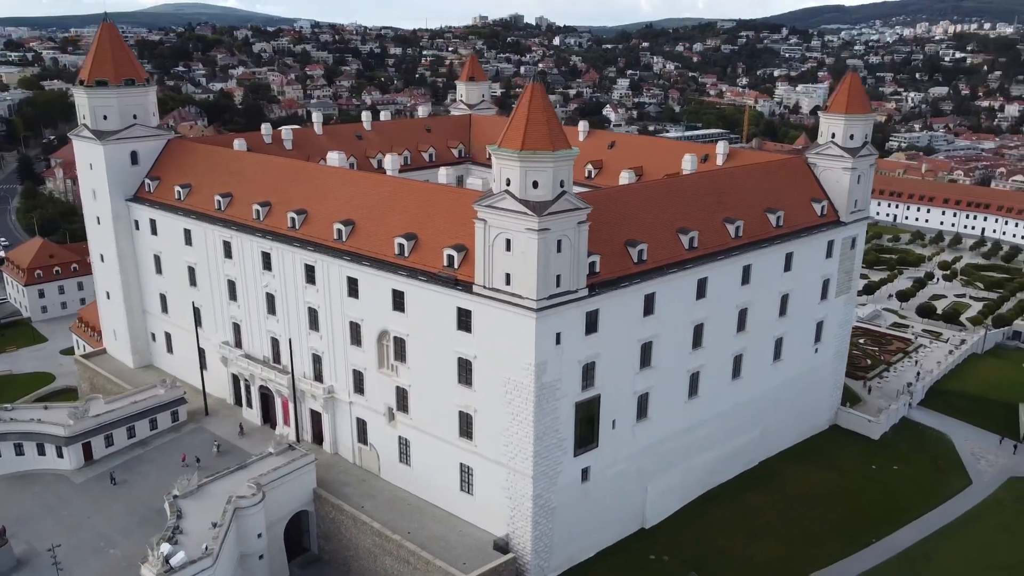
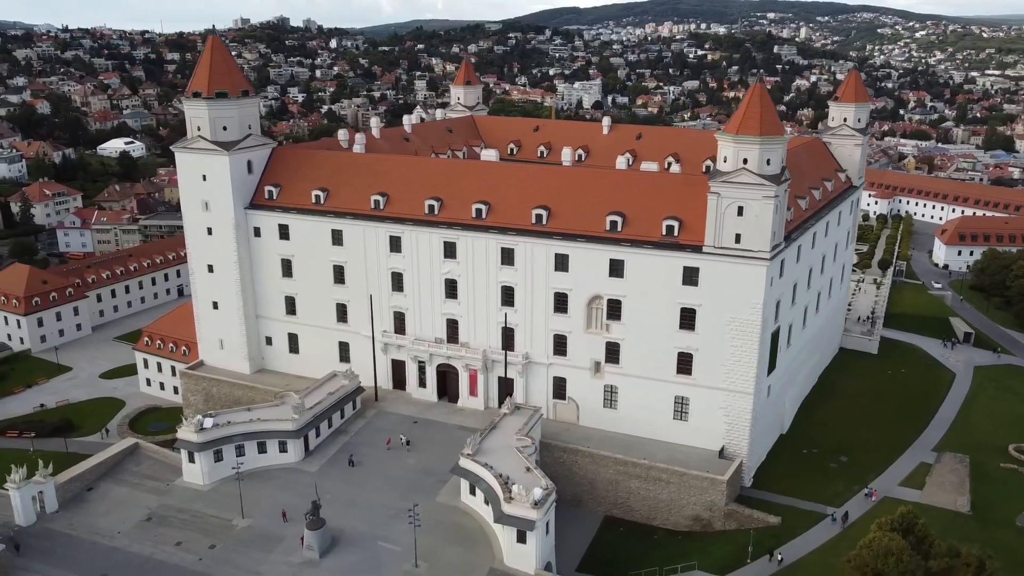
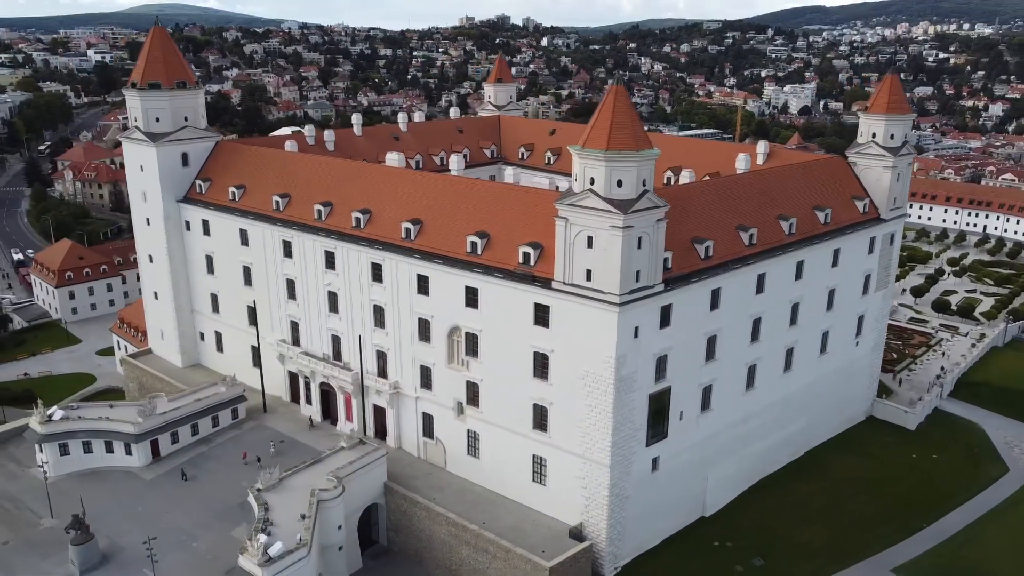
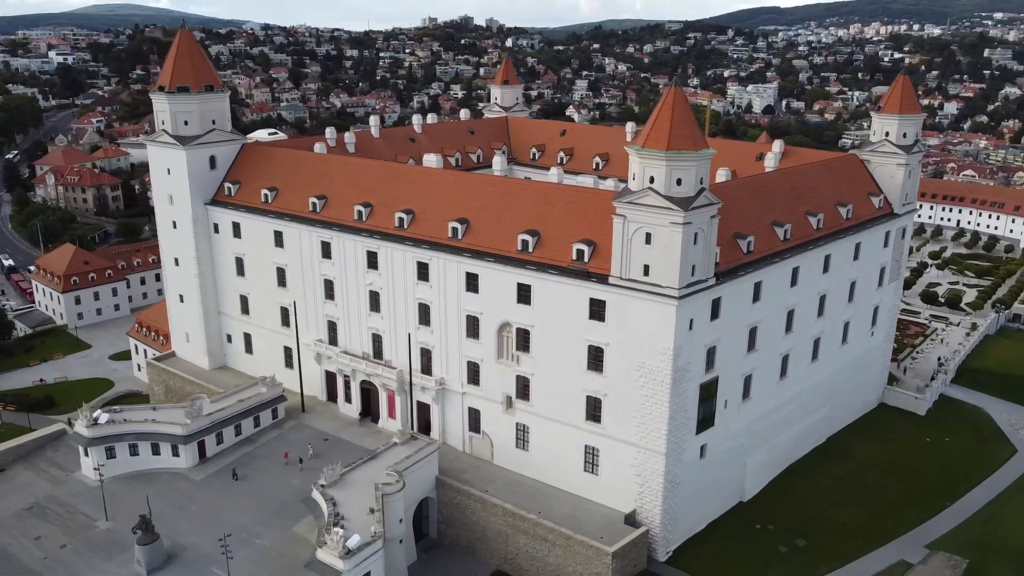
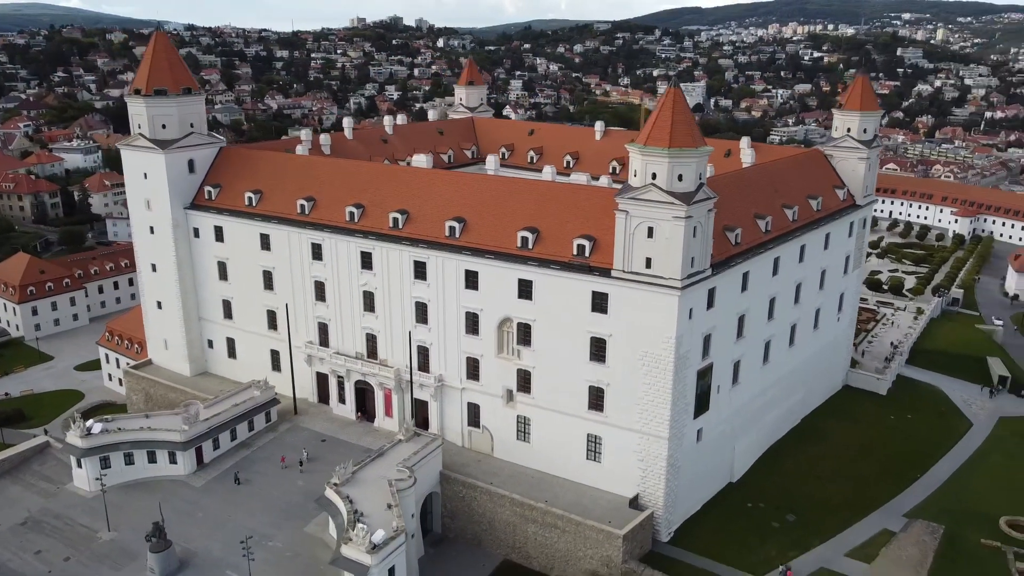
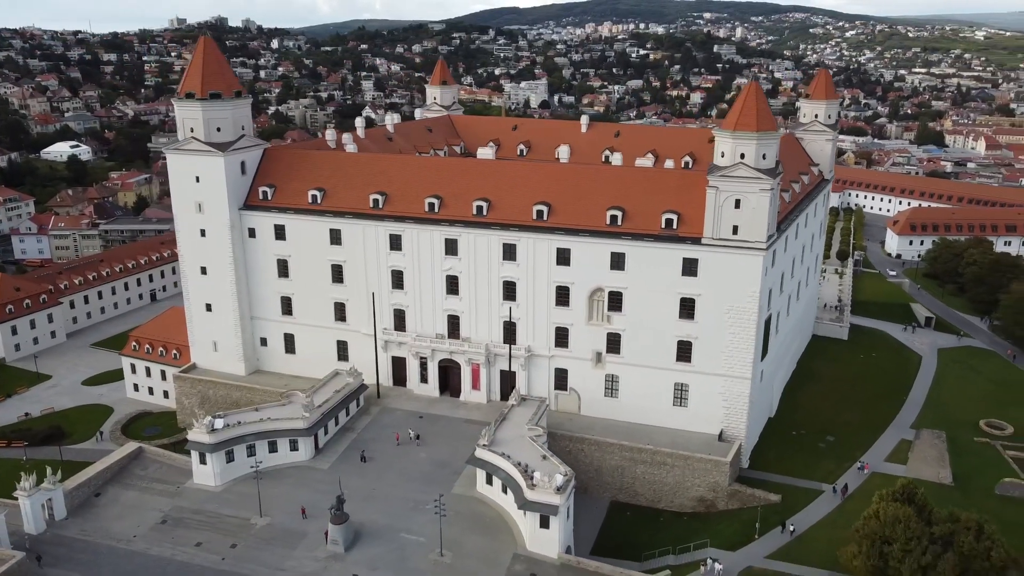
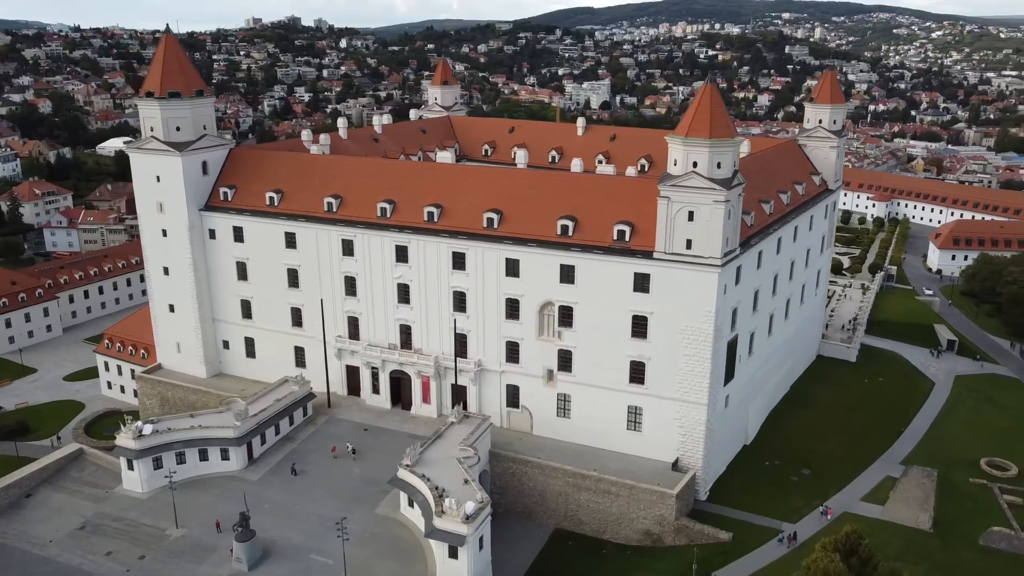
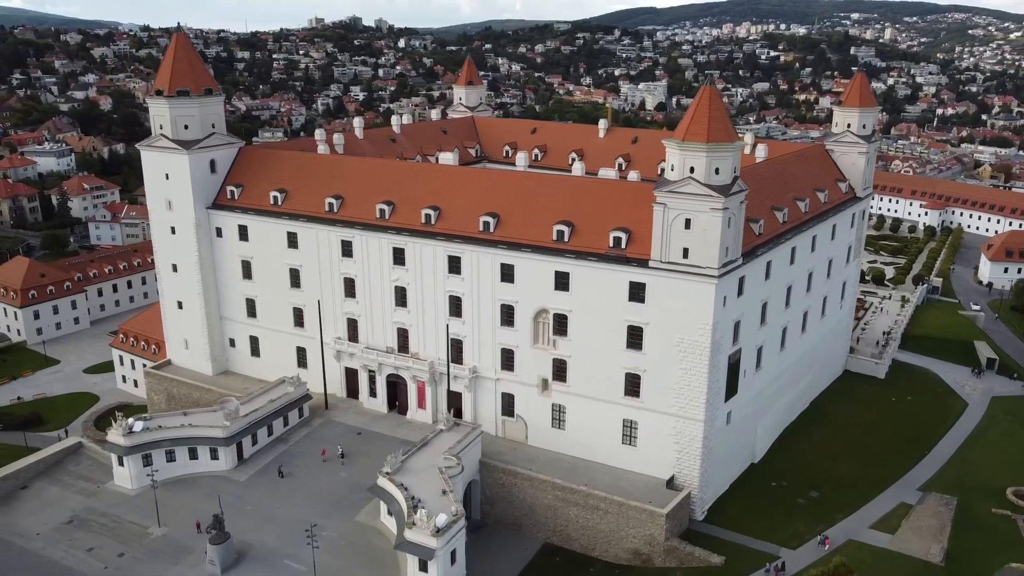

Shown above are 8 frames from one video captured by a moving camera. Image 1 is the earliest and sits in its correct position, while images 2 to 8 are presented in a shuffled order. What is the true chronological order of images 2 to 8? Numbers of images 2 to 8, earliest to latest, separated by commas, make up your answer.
3, 4, 5, 8, 7, 2, 6
